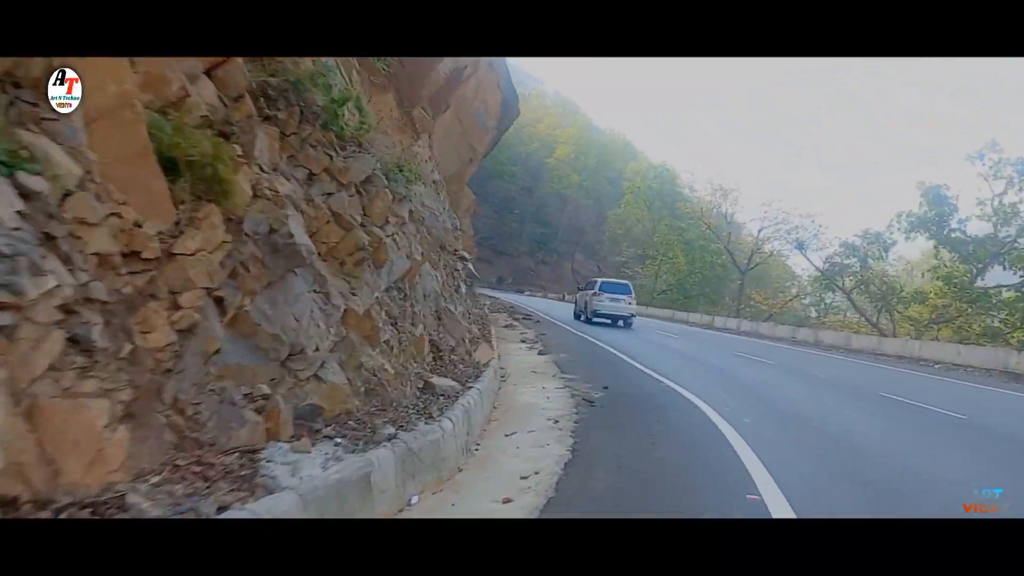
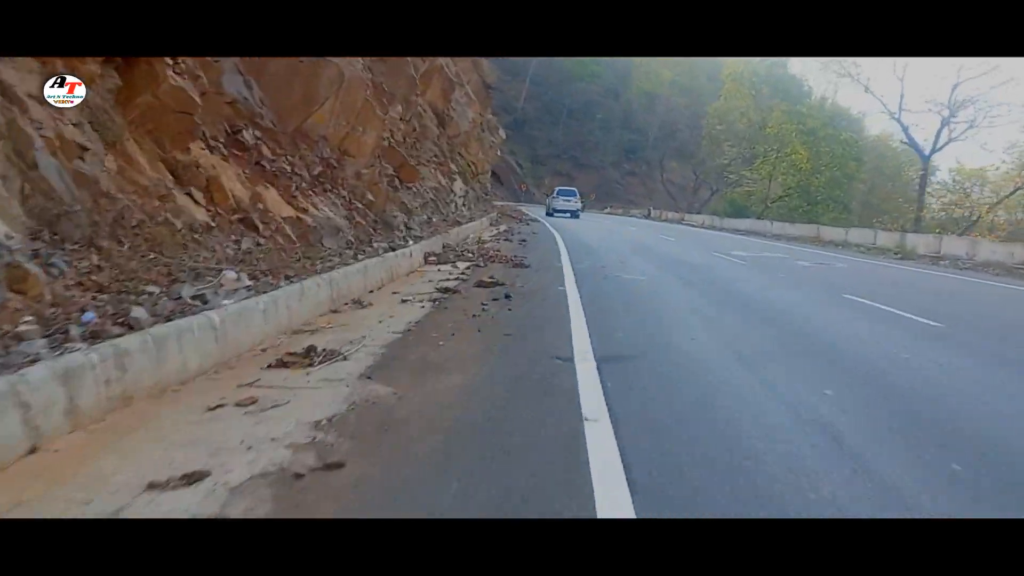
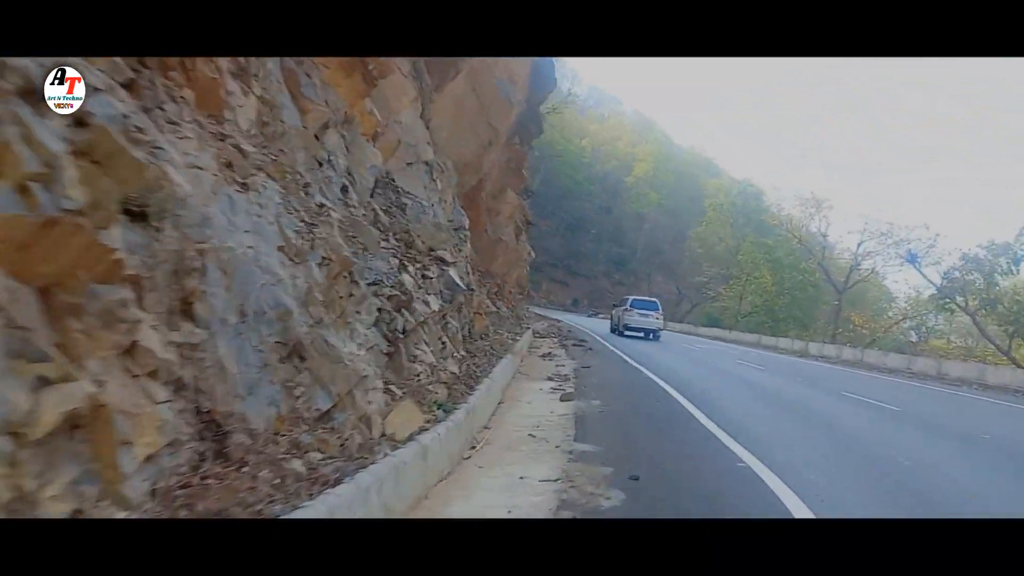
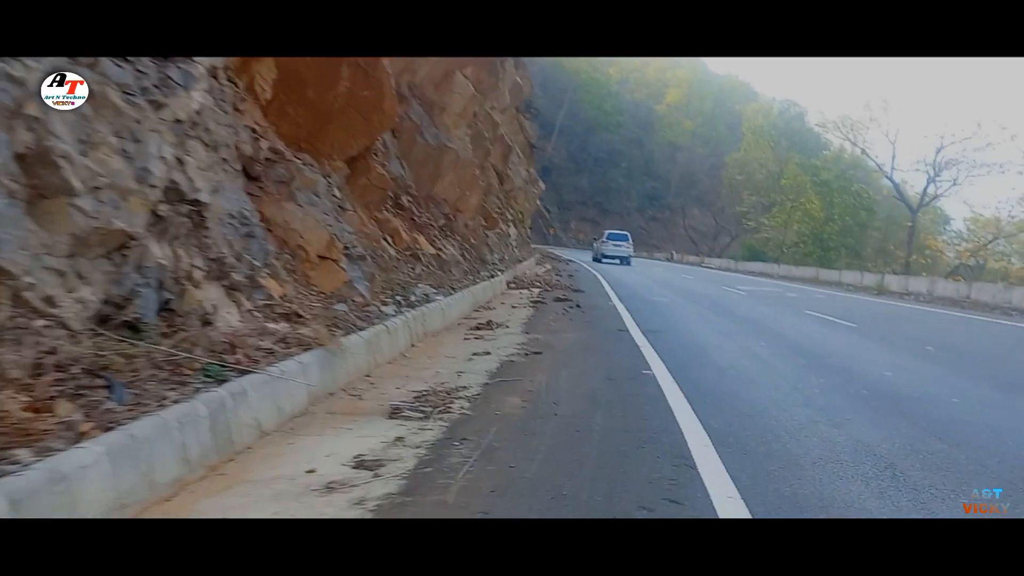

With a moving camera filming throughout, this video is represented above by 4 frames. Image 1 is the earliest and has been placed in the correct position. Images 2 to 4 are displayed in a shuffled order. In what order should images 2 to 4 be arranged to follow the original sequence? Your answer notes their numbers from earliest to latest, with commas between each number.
3, 4, 2
